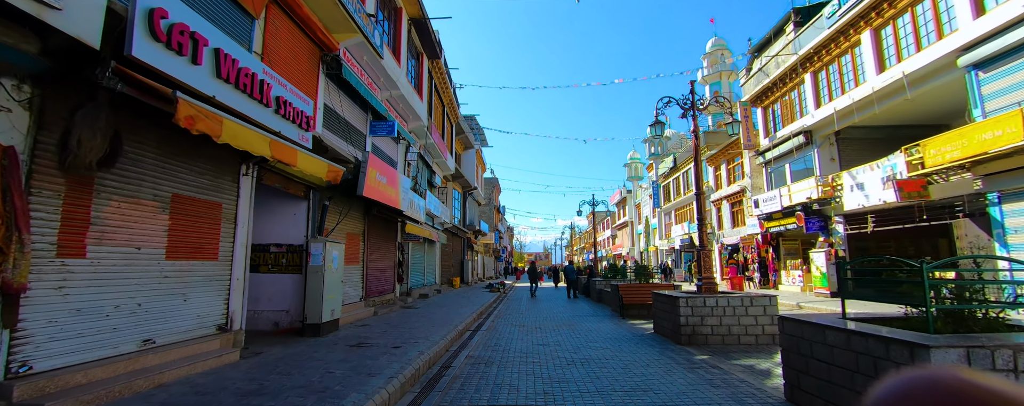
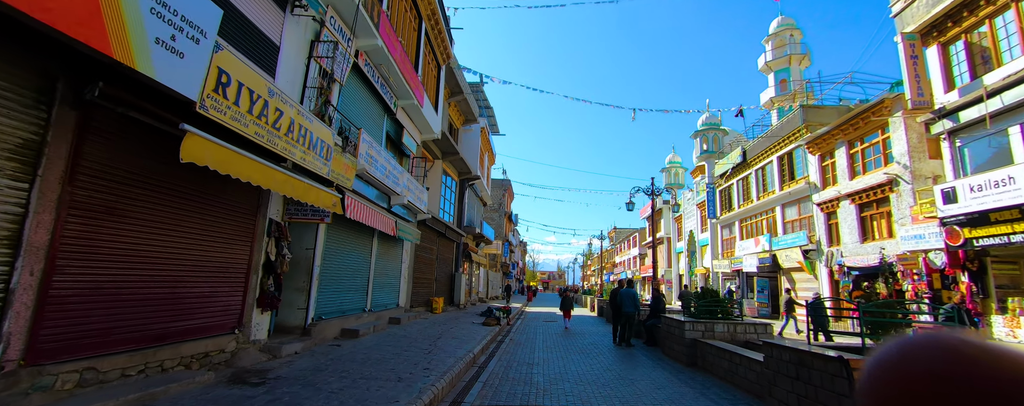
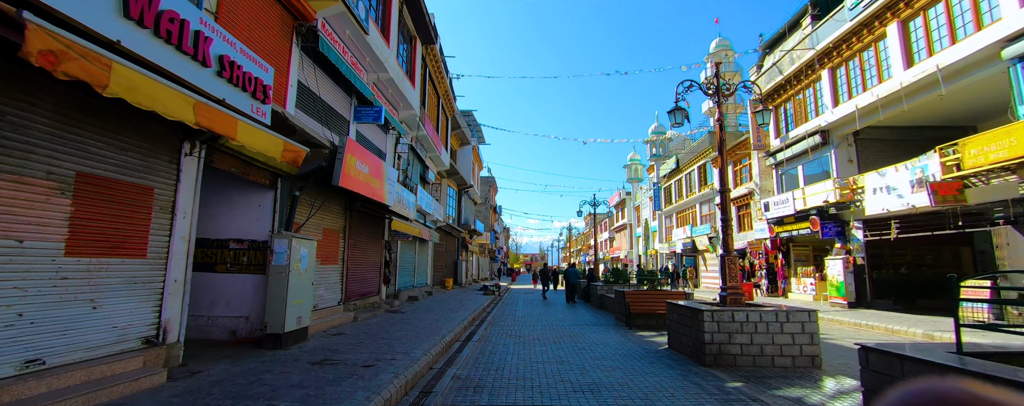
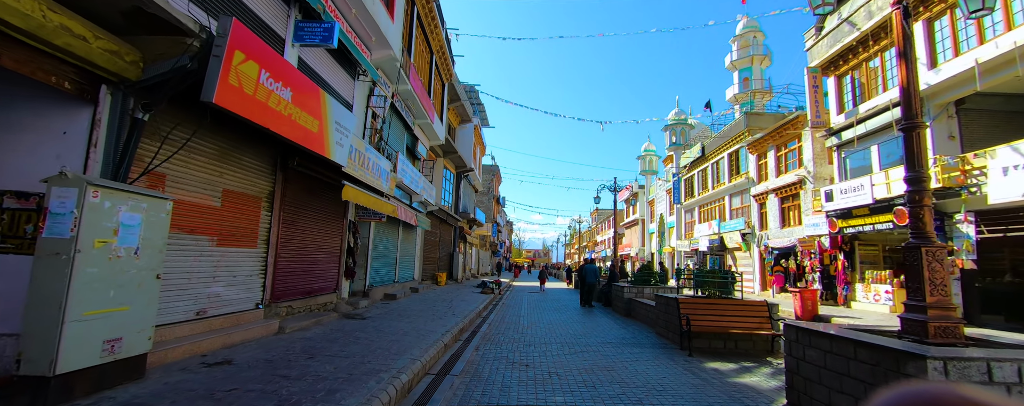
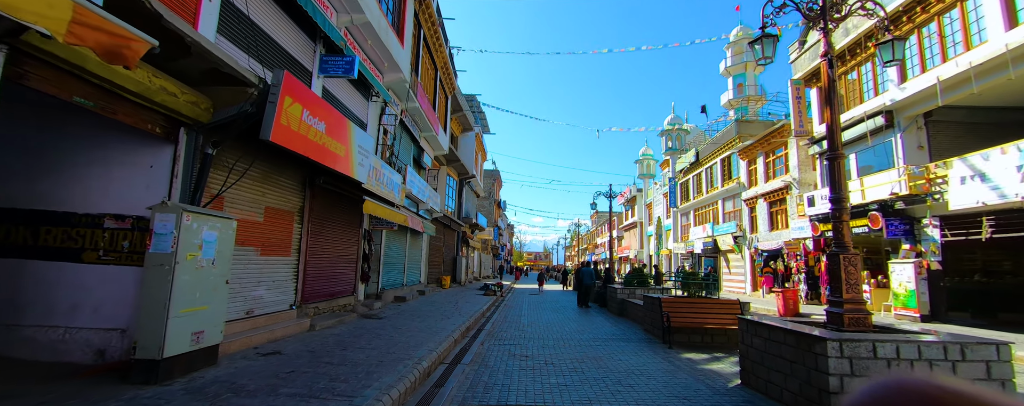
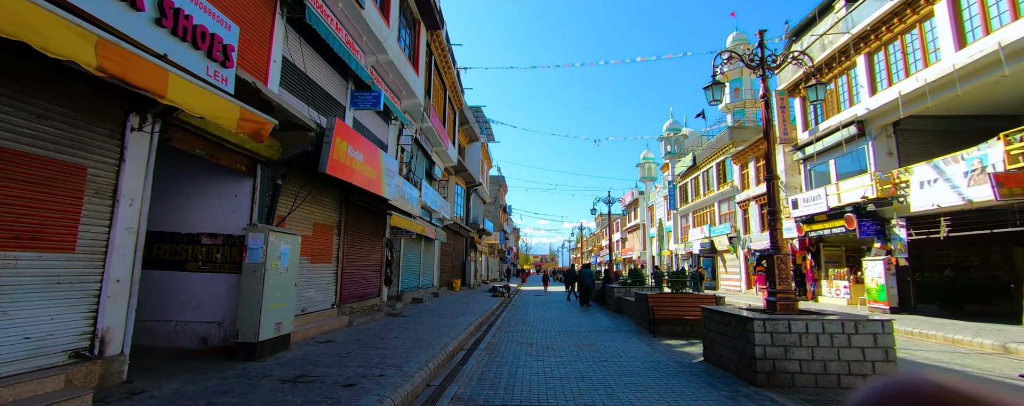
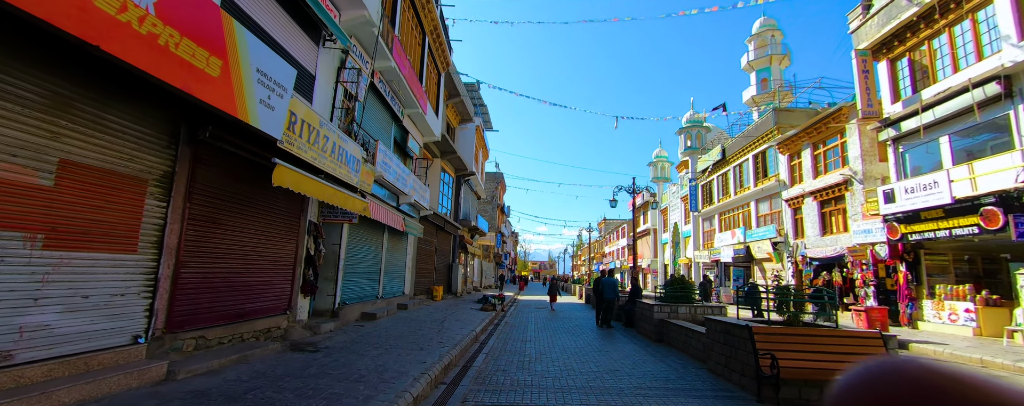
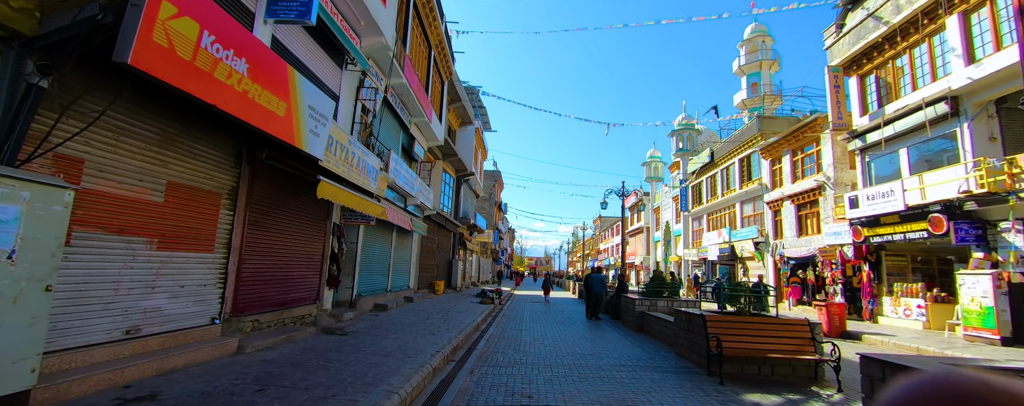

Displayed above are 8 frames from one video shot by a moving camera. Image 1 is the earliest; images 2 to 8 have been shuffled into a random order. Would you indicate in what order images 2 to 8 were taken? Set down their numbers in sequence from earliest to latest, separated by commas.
3, 6, 5, 4, 8, 7, 2
